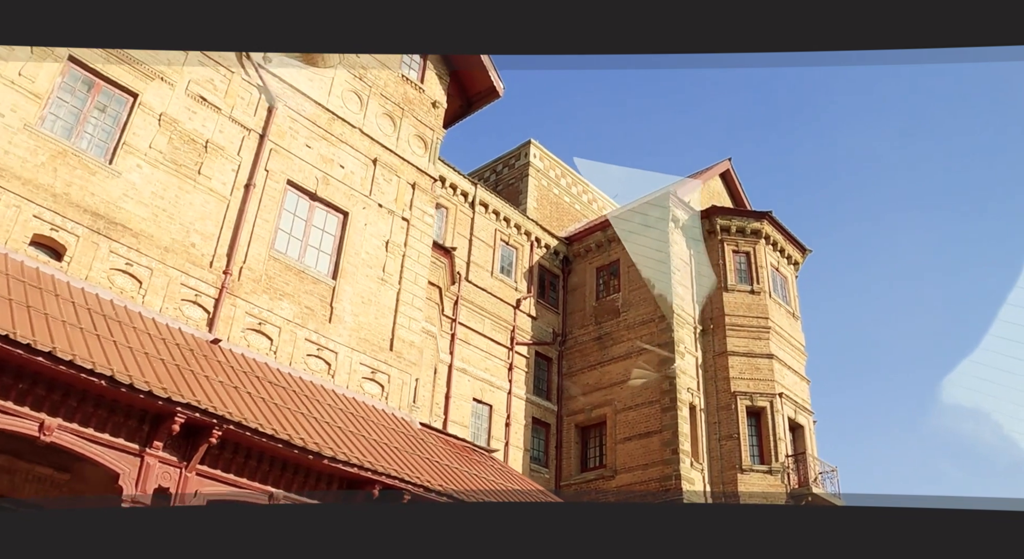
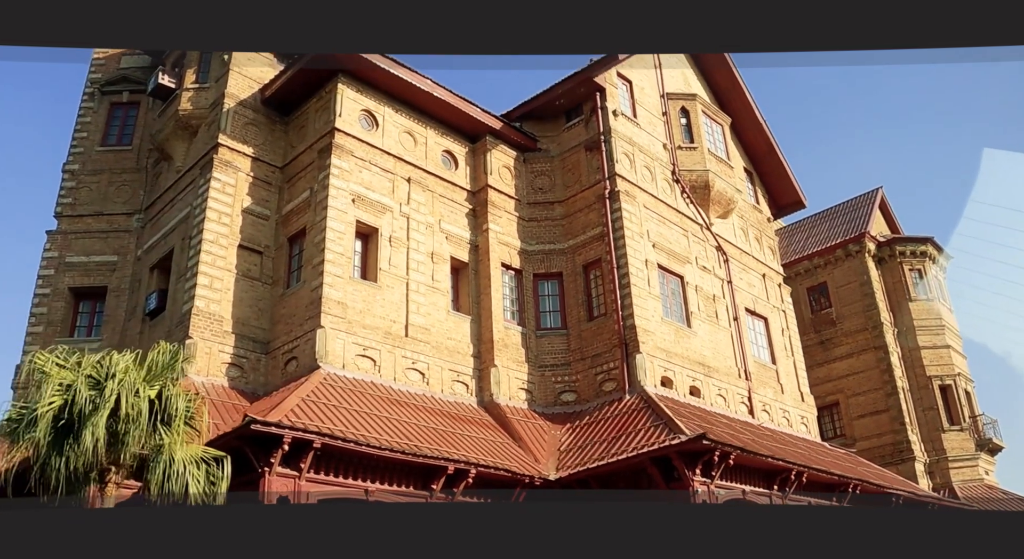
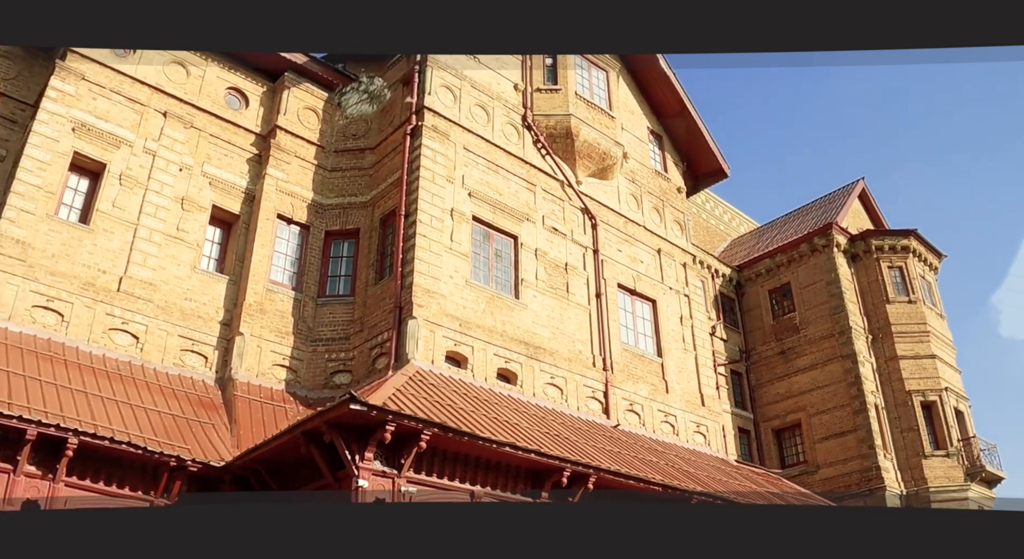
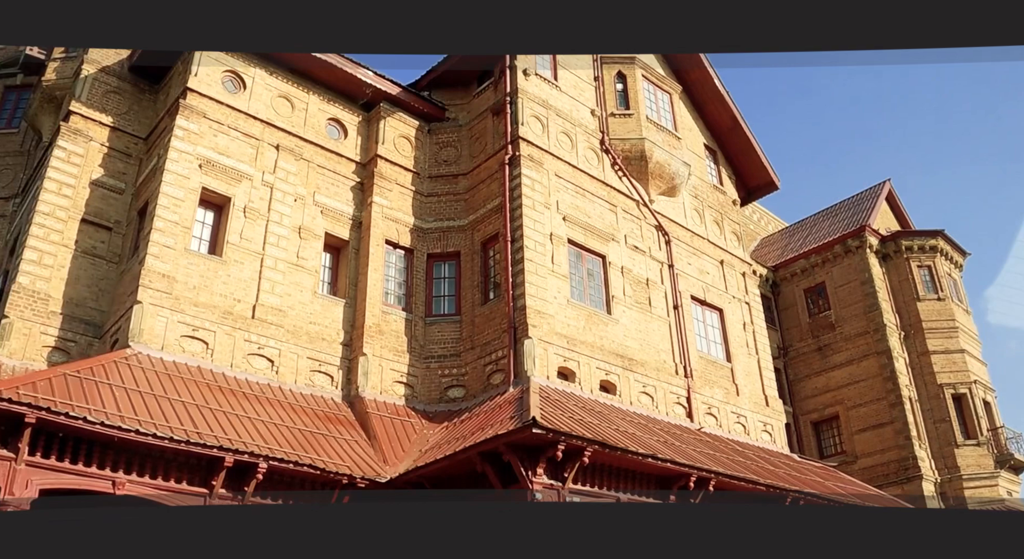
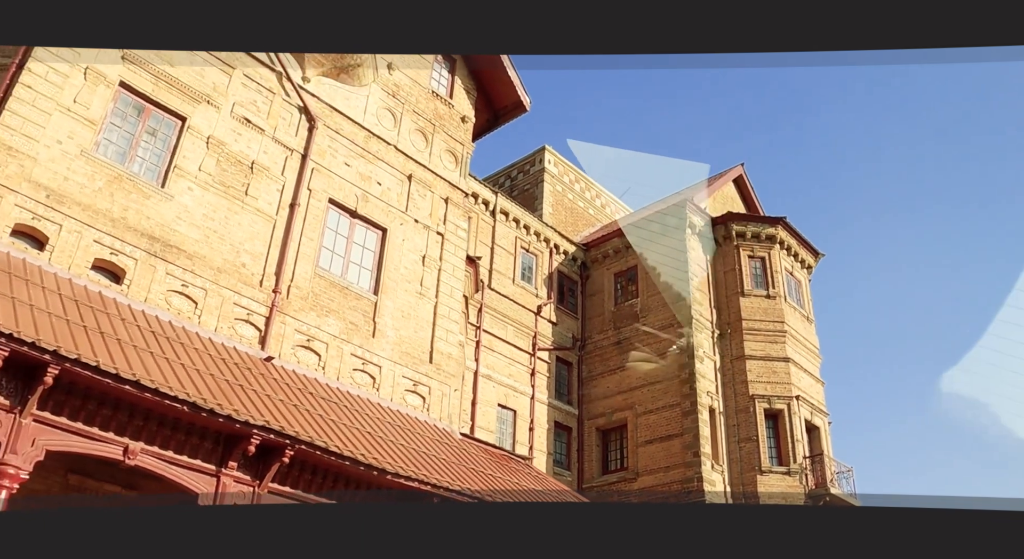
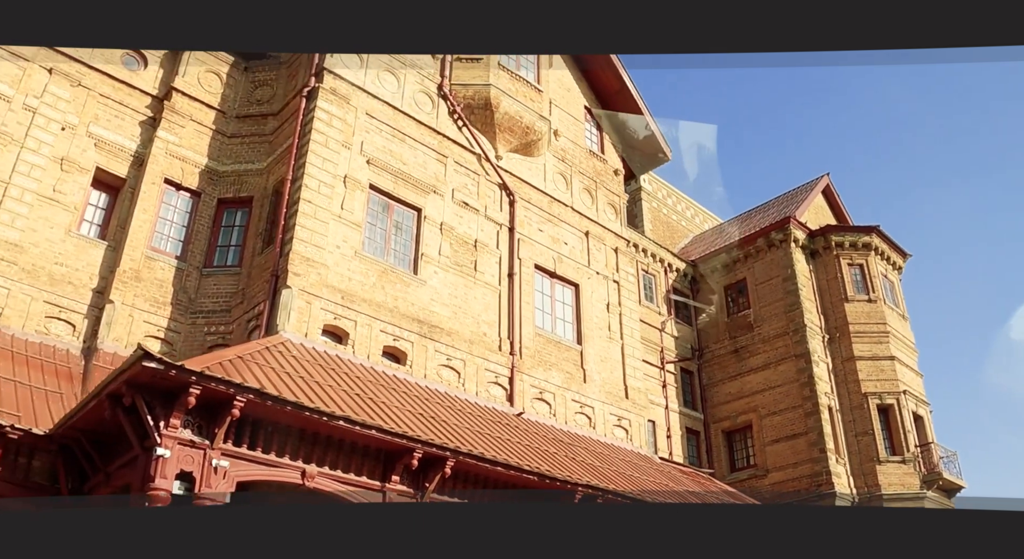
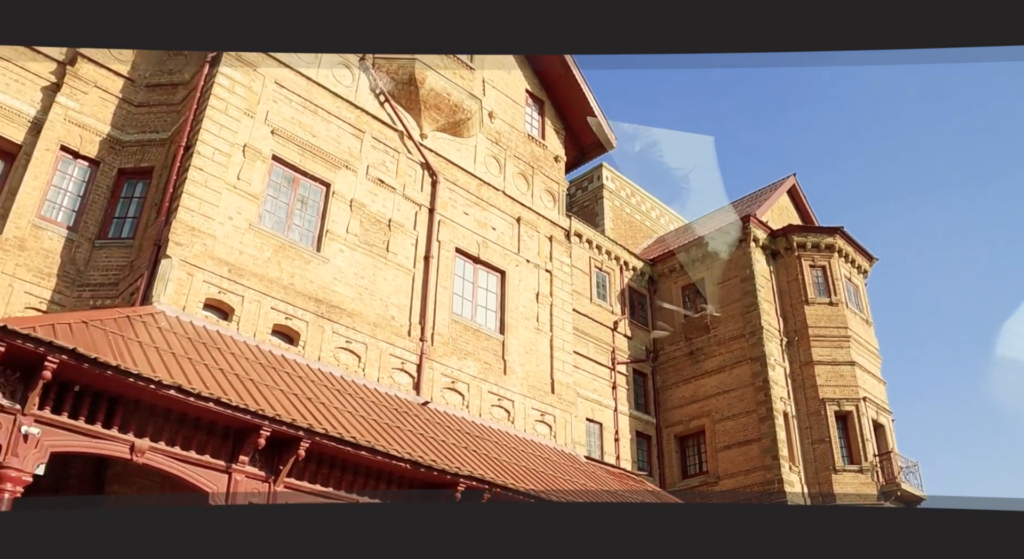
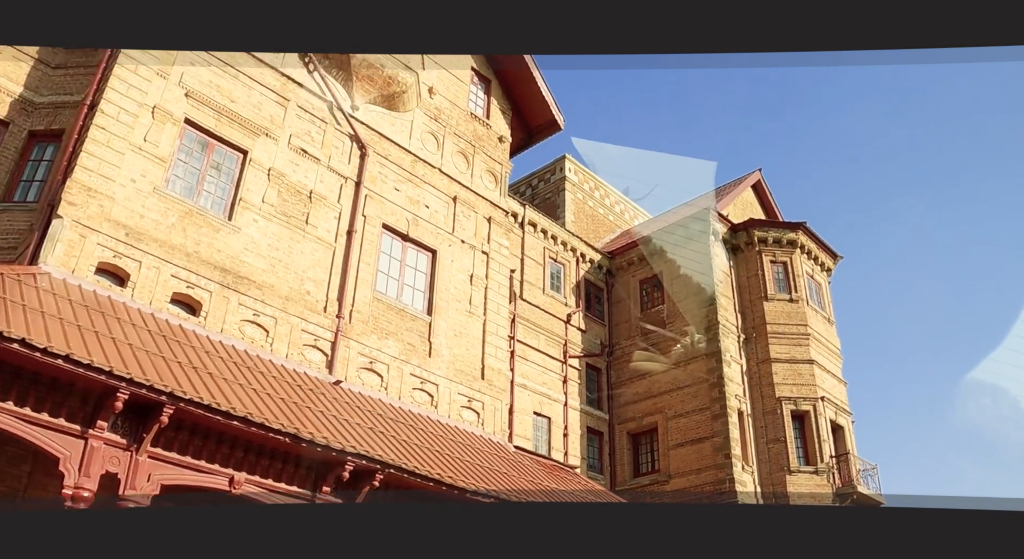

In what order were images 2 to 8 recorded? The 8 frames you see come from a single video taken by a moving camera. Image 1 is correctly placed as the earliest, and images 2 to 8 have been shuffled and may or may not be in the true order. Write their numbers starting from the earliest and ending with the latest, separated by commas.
5, 8, 7, 6, 3, 4, 2
